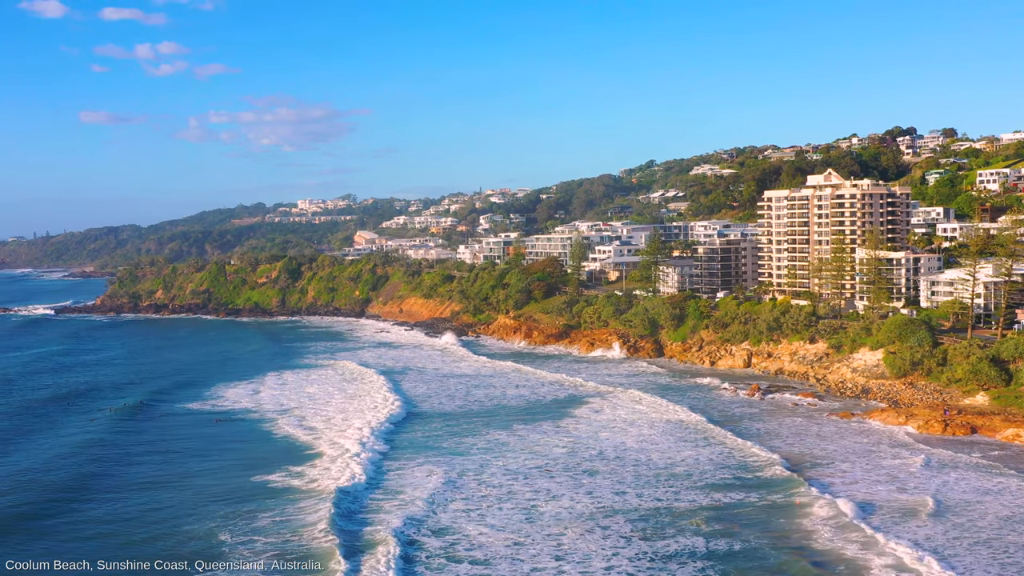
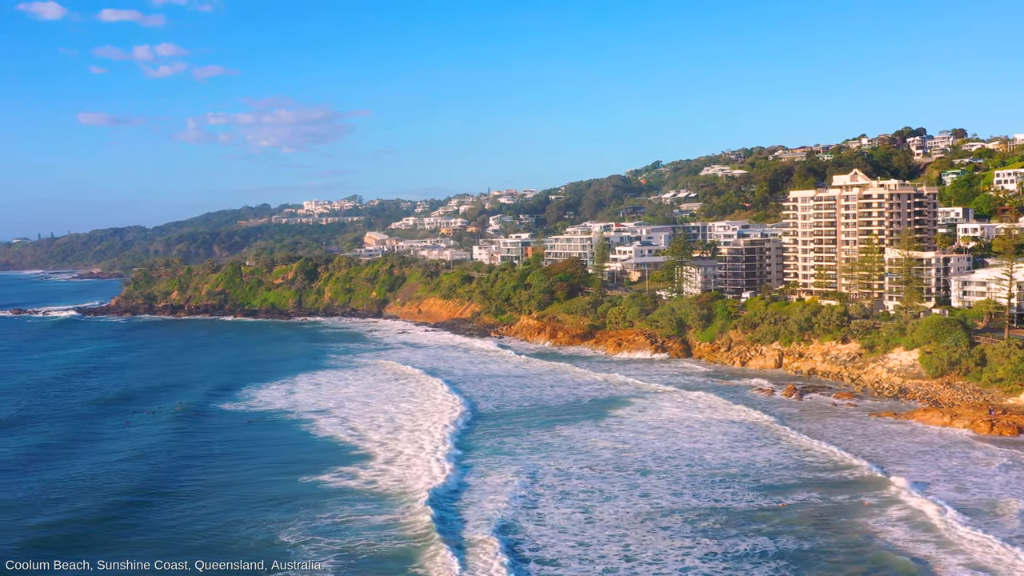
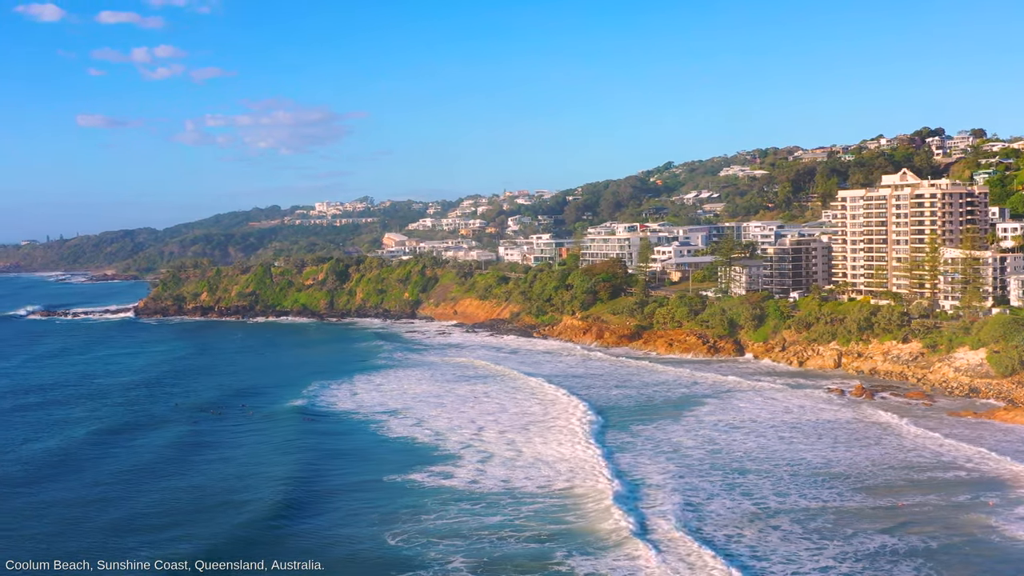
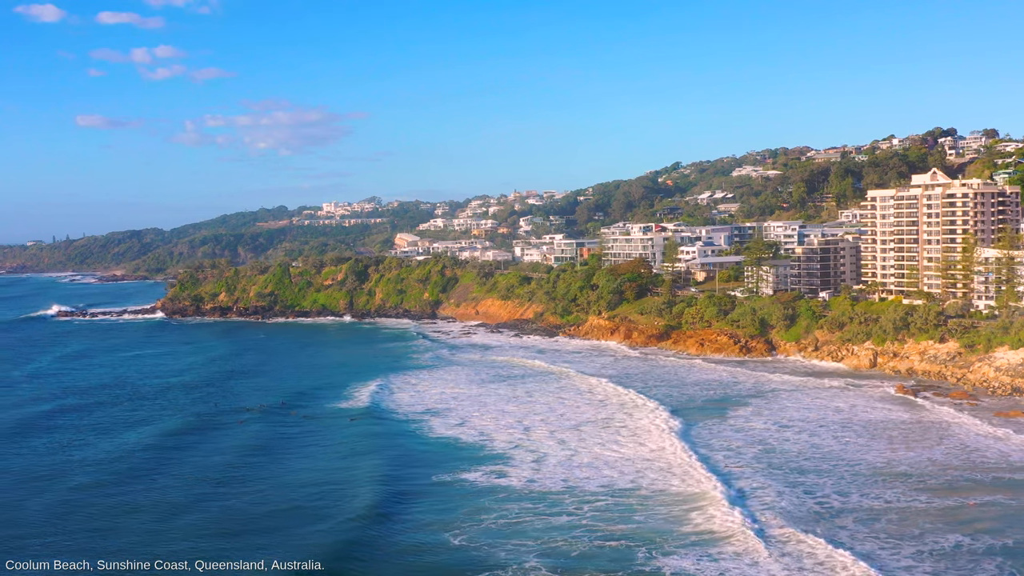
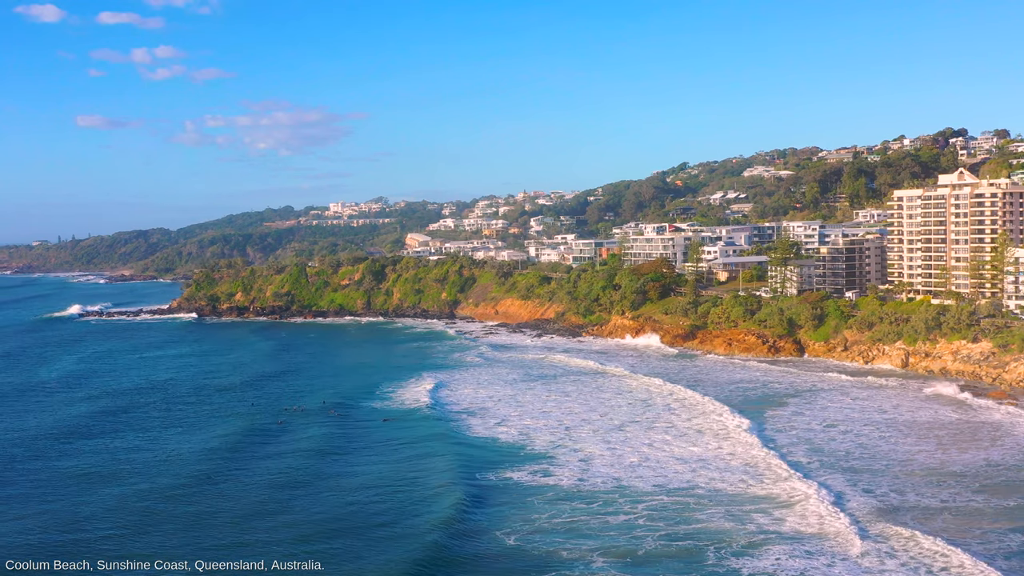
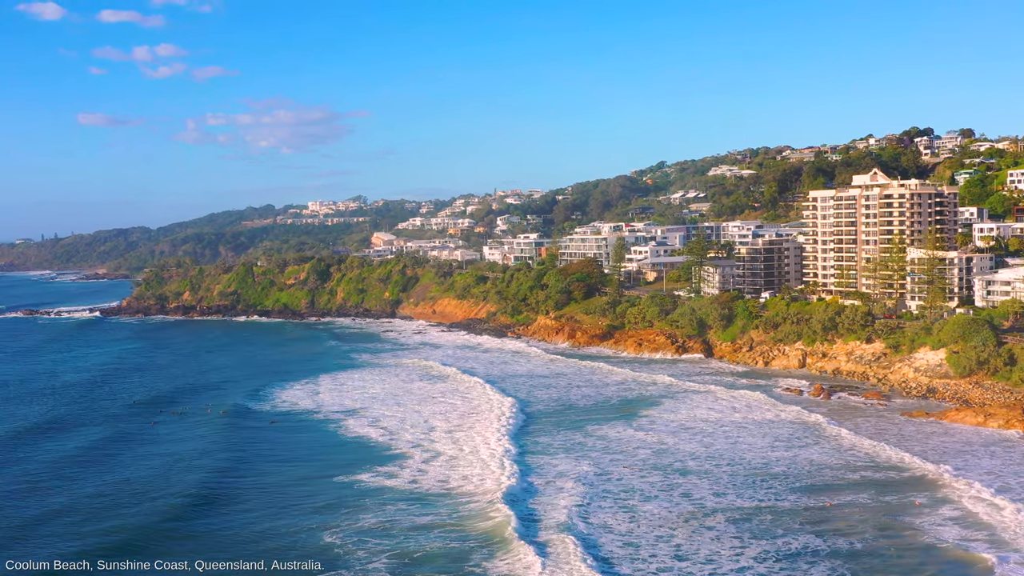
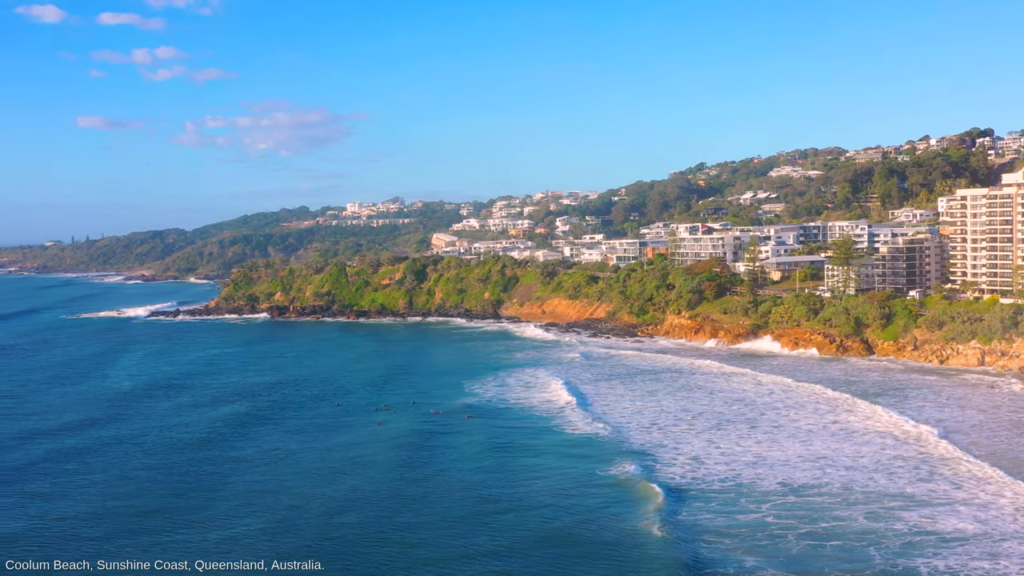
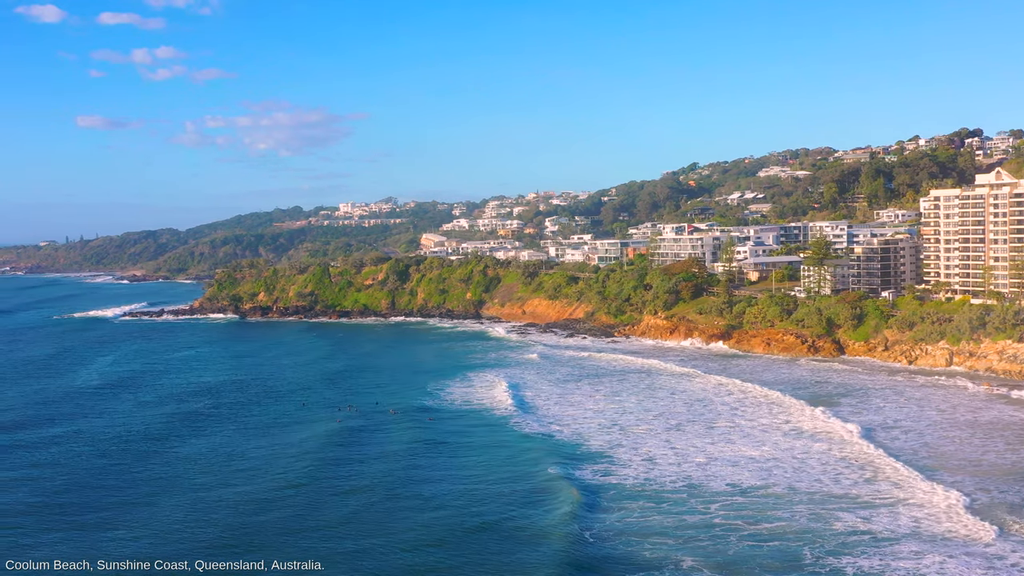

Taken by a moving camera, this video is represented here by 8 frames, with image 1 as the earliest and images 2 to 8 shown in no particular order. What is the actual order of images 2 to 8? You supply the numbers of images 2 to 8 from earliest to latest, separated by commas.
2, 6, 3, 4, 5, 8, 7
